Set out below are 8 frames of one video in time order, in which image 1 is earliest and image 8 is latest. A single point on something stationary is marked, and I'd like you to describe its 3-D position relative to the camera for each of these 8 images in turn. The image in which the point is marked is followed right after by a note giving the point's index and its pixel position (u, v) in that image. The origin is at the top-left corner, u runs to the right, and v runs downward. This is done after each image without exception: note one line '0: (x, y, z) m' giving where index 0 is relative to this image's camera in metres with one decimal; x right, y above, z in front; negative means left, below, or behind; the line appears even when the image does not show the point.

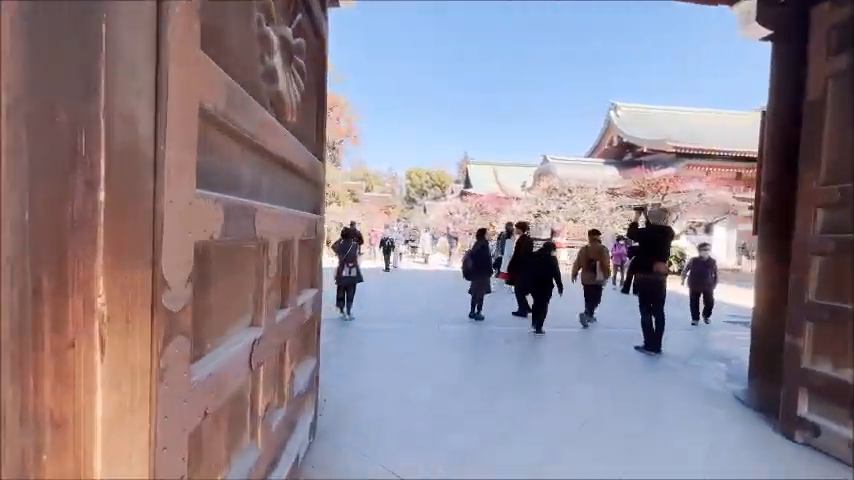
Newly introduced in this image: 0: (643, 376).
0: (+2.4, -1.5, +4.5) m
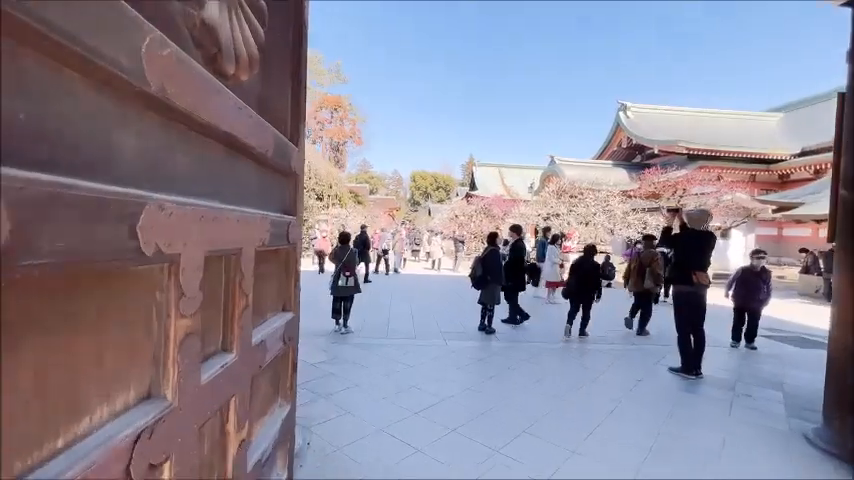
0: (+2.5, -1.6, +3.8) m
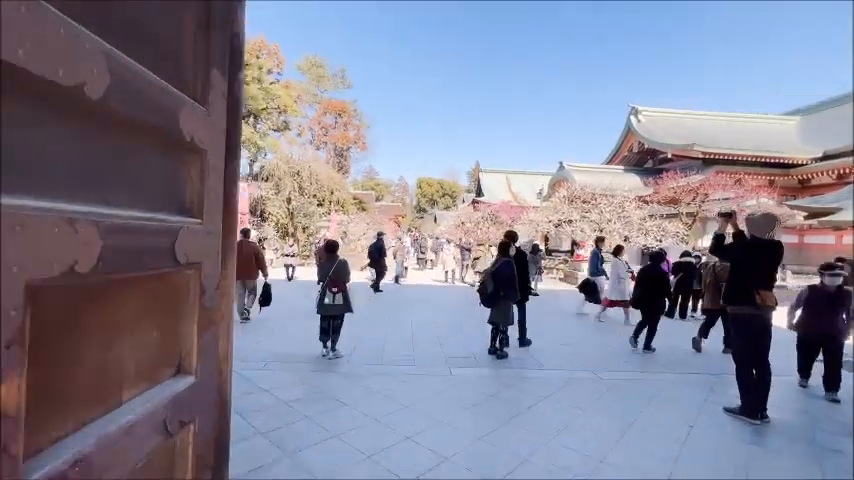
0: (+2.5, -1.7, +2.9) m
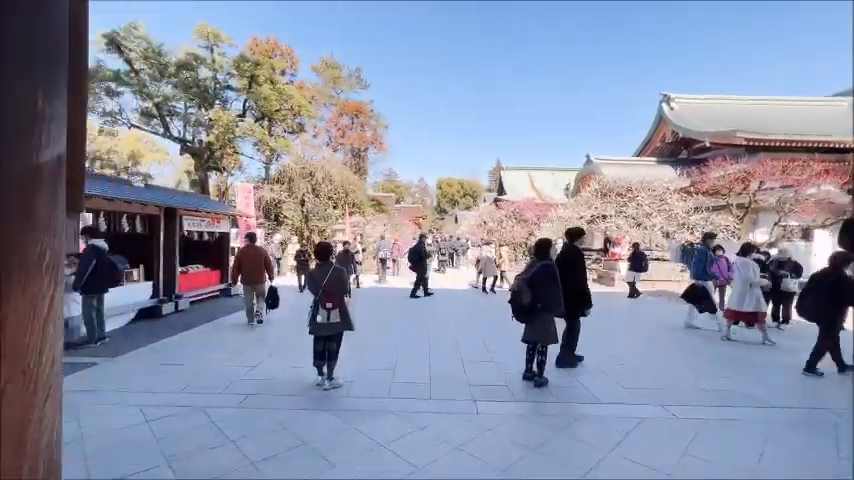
0: (+2.5, -1.6, +1.8) m
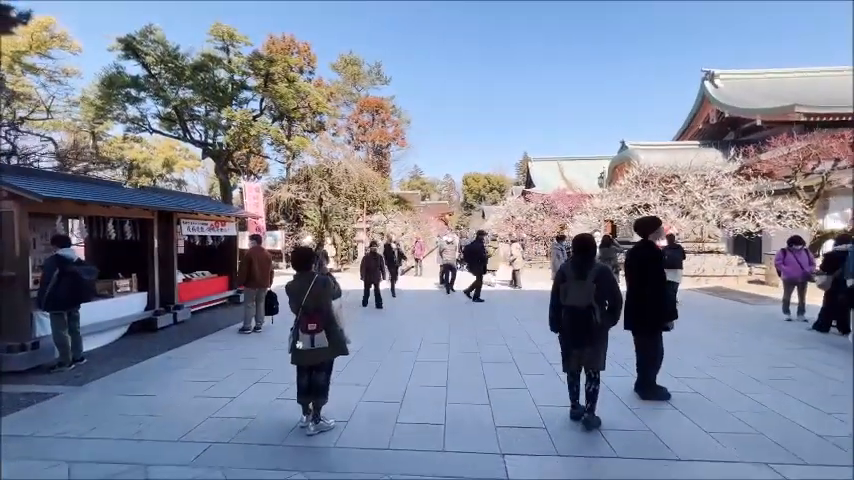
0: (+2.5, -1.6, +0.7) m
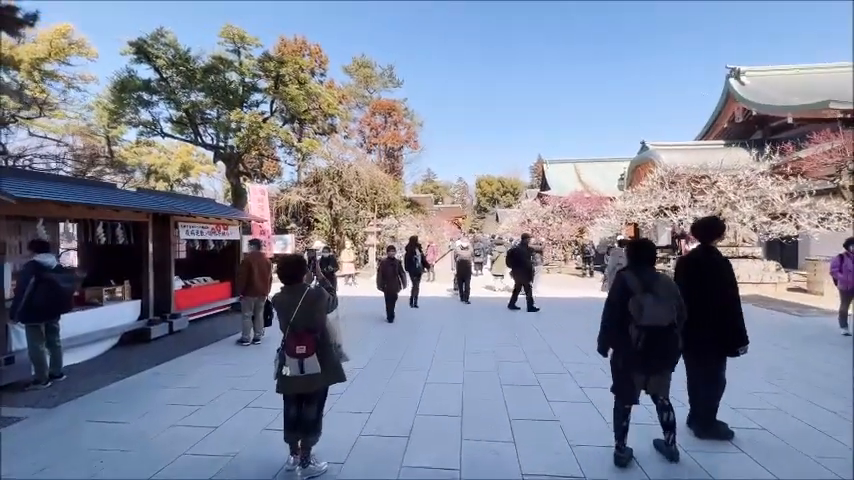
0: (+2.5, -1.6, 0.0) m
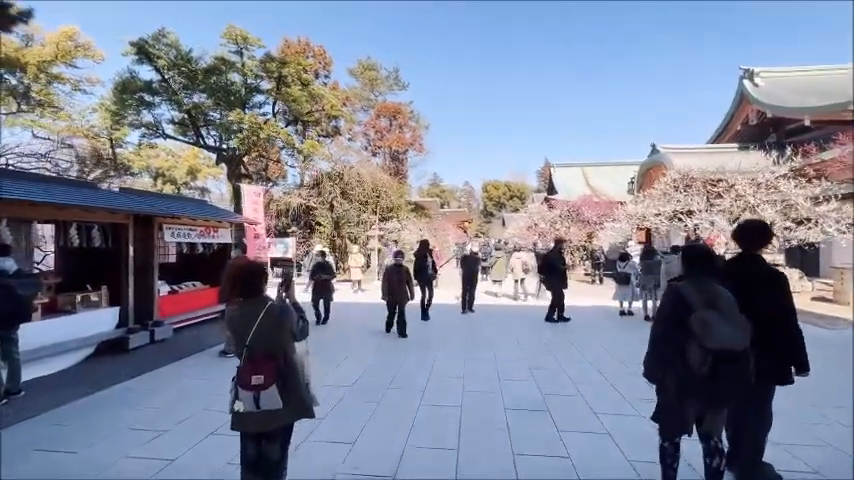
0: (+2.4, -1.6, -0.5) m
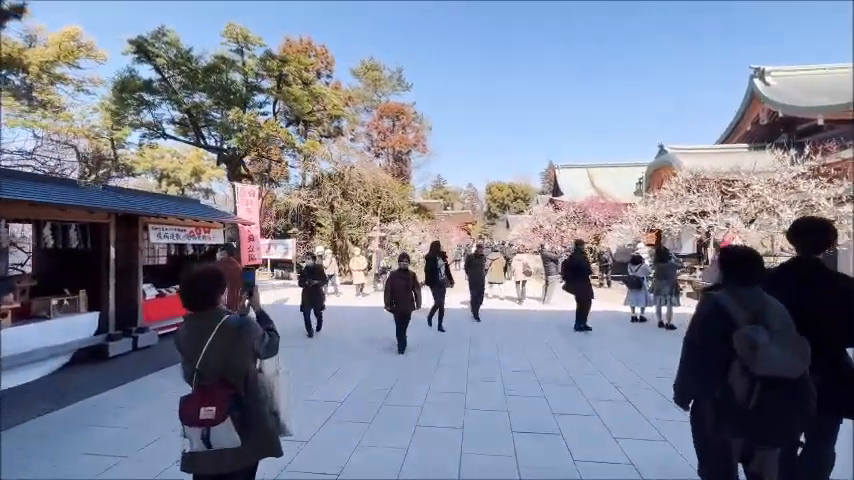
0: (+2.3, -1.6, -0.9) m
